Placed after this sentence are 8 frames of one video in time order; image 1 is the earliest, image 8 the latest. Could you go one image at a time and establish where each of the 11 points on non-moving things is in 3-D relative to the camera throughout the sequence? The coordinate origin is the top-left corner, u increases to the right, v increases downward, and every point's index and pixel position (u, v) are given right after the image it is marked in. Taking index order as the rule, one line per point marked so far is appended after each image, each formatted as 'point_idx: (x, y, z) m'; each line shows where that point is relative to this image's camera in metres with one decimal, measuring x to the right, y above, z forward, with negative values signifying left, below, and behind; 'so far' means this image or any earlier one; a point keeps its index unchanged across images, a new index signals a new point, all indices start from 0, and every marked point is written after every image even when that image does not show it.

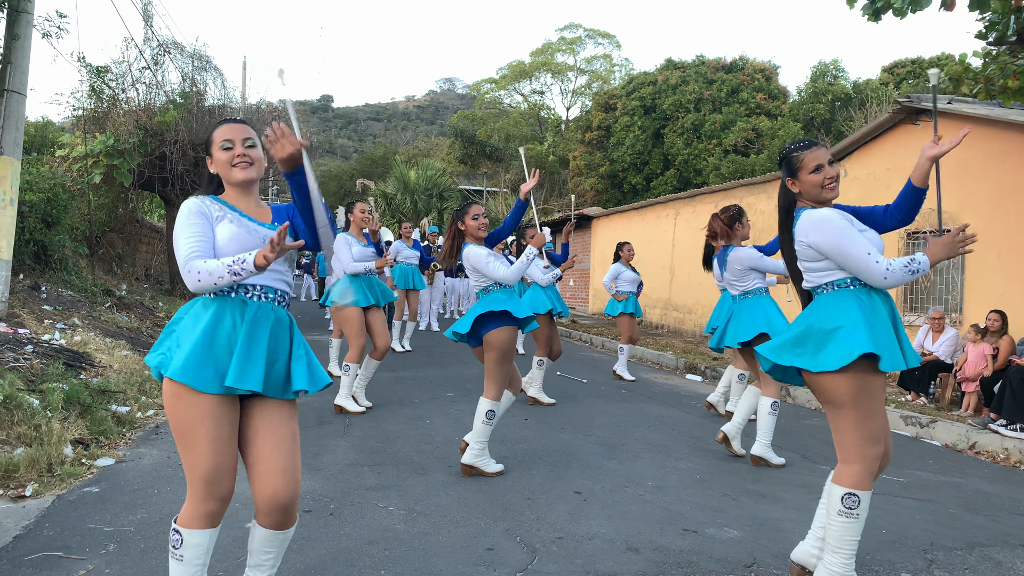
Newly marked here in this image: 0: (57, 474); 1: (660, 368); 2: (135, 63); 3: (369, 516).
0: (-2.7, -1.1, +4.2) m
1: (+2.3, -1.2, +10.7) m
2: (-6.3, +3.8, +11.7) m
3: (-0.7, -1.1, +3.4) m
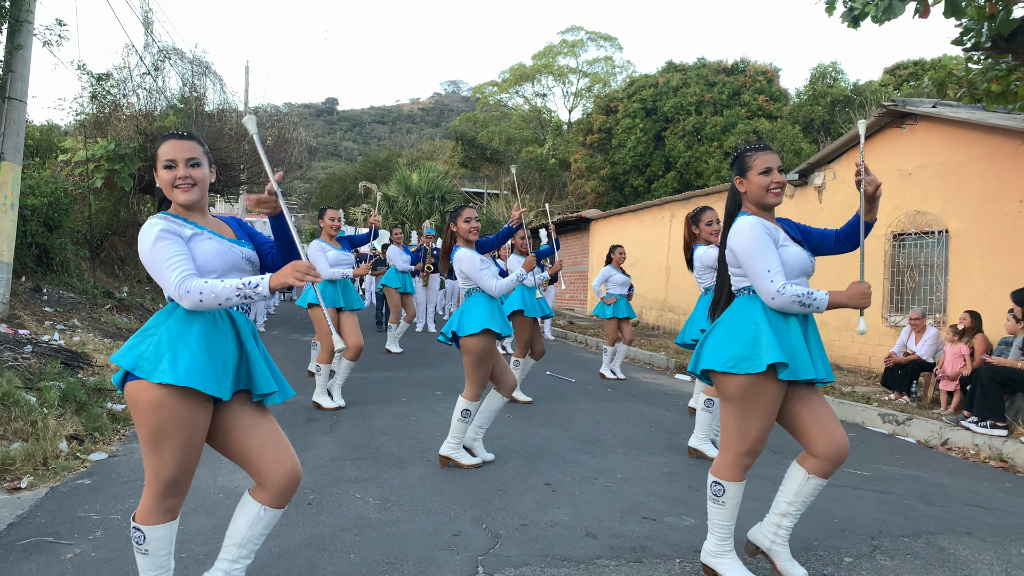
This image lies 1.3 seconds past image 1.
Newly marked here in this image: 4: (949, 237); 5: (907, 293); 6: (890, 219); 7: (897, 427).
0: (-2.9, -1.1, +4.4) m
1: (+2.2, -1.2, +10.9) m
2: (-6.4, +3.7, +11.9) m
3: (-0.9, -1.1, +3.6) m
4: (+5.7, +0.7, +9.1) m
5: (+5.5, -0.1, +9.7) m
6: (+5.5, +1.0, +10.0) m
7: (+3.7, -1.3, +6.7) m
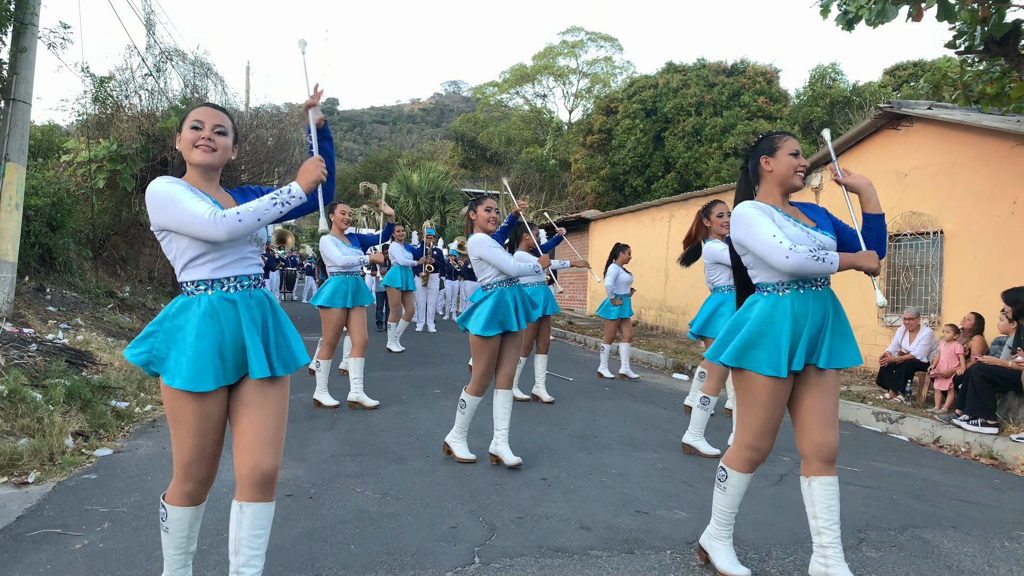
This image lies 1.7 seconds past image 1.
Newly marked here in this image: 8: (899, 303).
0: (-2.9, -1.1, +4.5) m
1: (+2.2, -1.2, +11.0) m
2: (-6.4, +3.7, +12.0) m
3: (-0.9, -1.1, +3.7) m
4: (+5.7, +0.7, +9.2) m
5: (+5.5, -0.1, +9.8) m
6: (+5.4, +1.0, +10.1) m
7: (+3.7, -1.3, +6.8) m
8: (+5.5, -0.2, +9.9) m
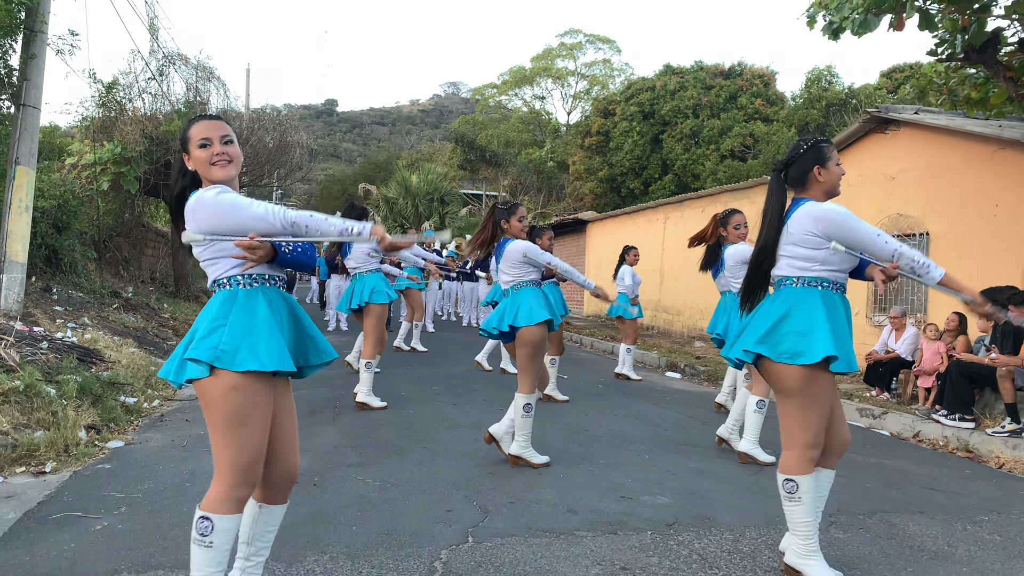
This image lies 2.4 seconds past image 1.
0: (-3.0, -1.1, +4.7) m
1: (+2.1, -1.3, +11.2) m
2: (-6.5, +3.7, +12.2) m
3: (-0.9, -1.1, +3.9) m
4: (+5.7, +0.7, +9.5) m
5: (+5.4, -0.1, +10.1) m
6: (+5.4, +1.0, +10.4) m
7: (+3.6, -1.3, +7.0) m
8: (+5.4, -0.2, +10.1) m
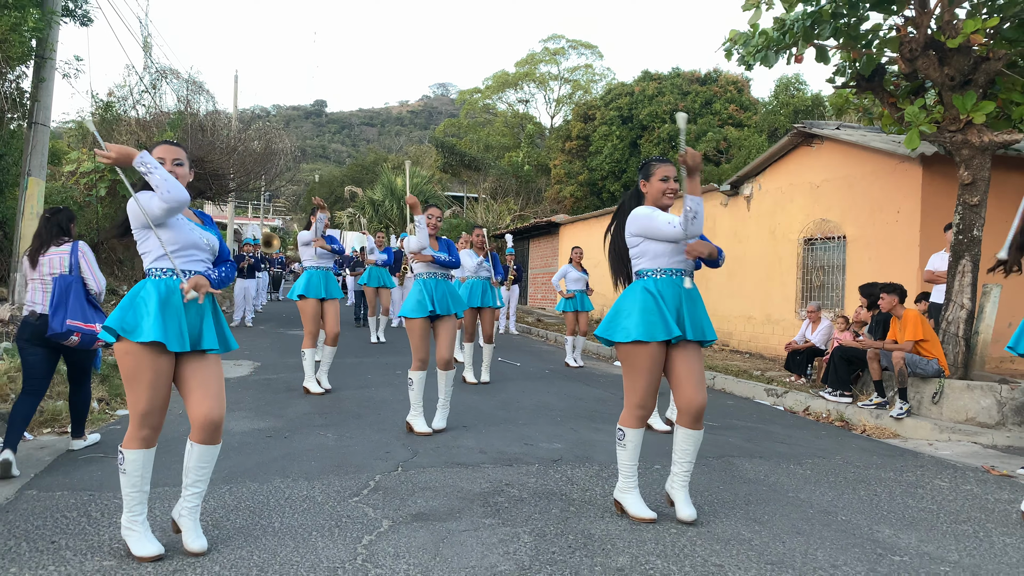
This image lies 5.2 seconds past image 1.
0: (-3.5, -1.1, +5.7) m
1: (+1.5, -1.2, +12.3) m
2: (-7.1, +3.8, +13.2) m
3: (-1.4, -1.1, +5.0) m
4: (+5.1, +0.7, +10.6) m
5: (+4.8, 0.0, +11.2) m
6: (+4.8, +1.0, +11.5) m
7: (+3.1, -1.3, +8.1) m
8: (+4.8, -0.2, +11.3) m
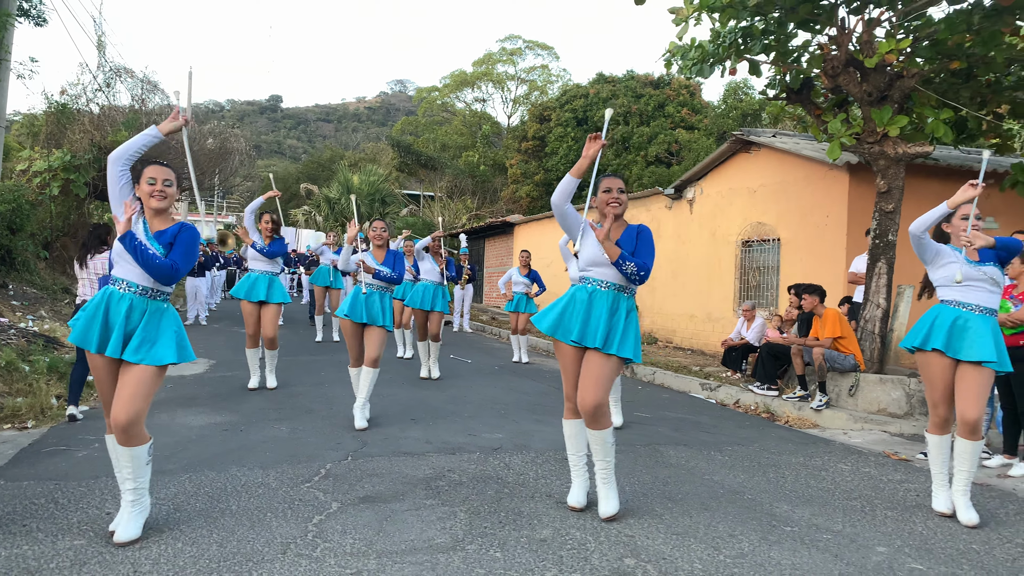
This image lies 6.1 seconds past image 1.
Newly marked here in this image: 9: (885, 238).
0: (-3.9, -1.1, +5.9) m
1: (+0.6, -1.2, +12.7) m
2: (-8.0, +3.8, +13.1) m
3: (-1.9, -1.1, +5.3) m
4: (+4.3, +0.7, +11.3) m
5: (+4.0, 0.0, +11.8) m
6: (+4.0, +1.0, +12.1) m
7: (+2.5, -1.3, +8.6) m
8: (+4.0, -0.2, +11.9) m
9: (+4.4, +0.6, +8.2) m
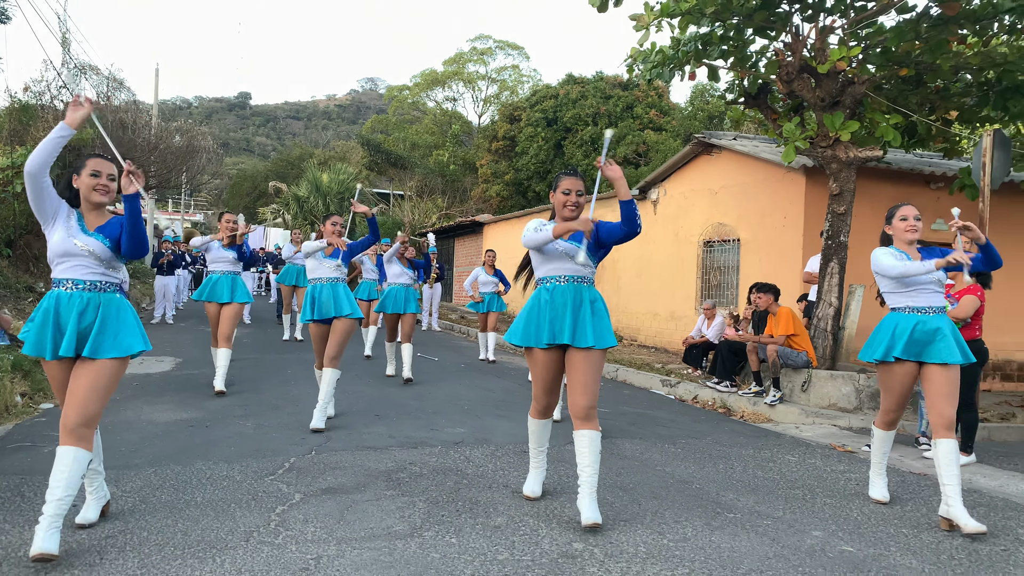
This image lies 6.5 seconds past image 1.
0: (-4.3, -1.1, +5.9) m
1: (0.0, -1.2, +12.9) m
2: (-8.6, +3.8, +12.9) m
3: (-2.2, -1.1, +5.3) m
4: (+3.8, +0.7, +11.6) m
5: (+3.5, 0.0, +12.2) m
6: (+3.4, +1.0, +12.4) m
7: (+2.0, -1.3, +8.9) m
8: (+3.5, -0.2, +12.2) m
9: (+4.0, +0.6, +8.6) m
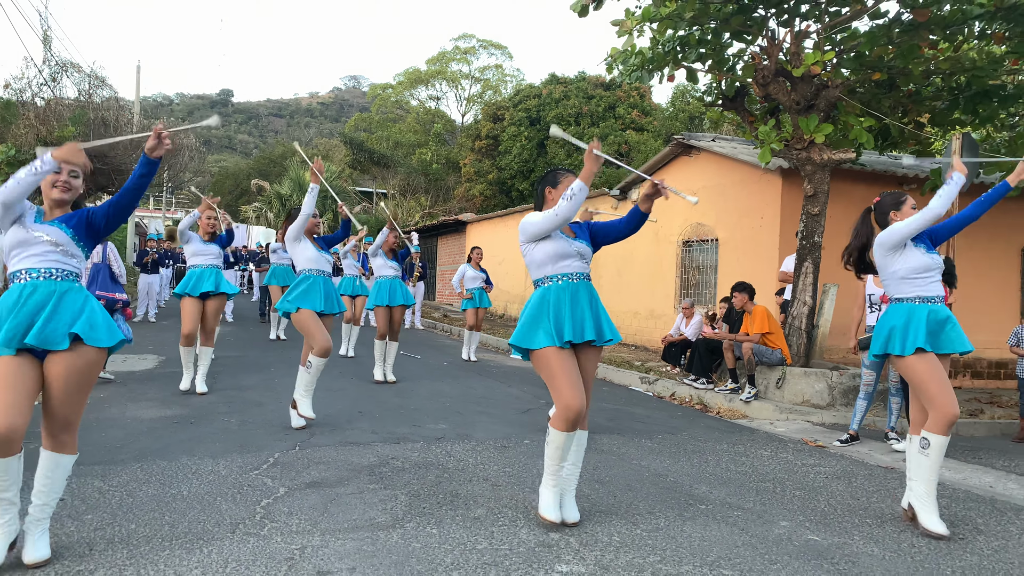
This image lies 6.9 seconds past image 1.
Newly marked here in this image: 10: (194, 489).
0: (-4.4, -1.1, +5.9) m
1: (-0.3, -1.2, +13.0) m
2: (-8.9, +3.8, +12.8) m
3: (-2.3, -1.1, +5.4) m
4: (+3.5, +0.7, +11.8) m
5: (+3.2, 0.0, +12.3) m
6: (+3.1, +1.1, +12.6) m
7: (+1.8, -1.3, +9.1) m
8: (+3.1, -0.1, +12.4) m
9: (+3.8, +0.6, +8.8) m
10: (-1.8, -1.1, +3.8) m
